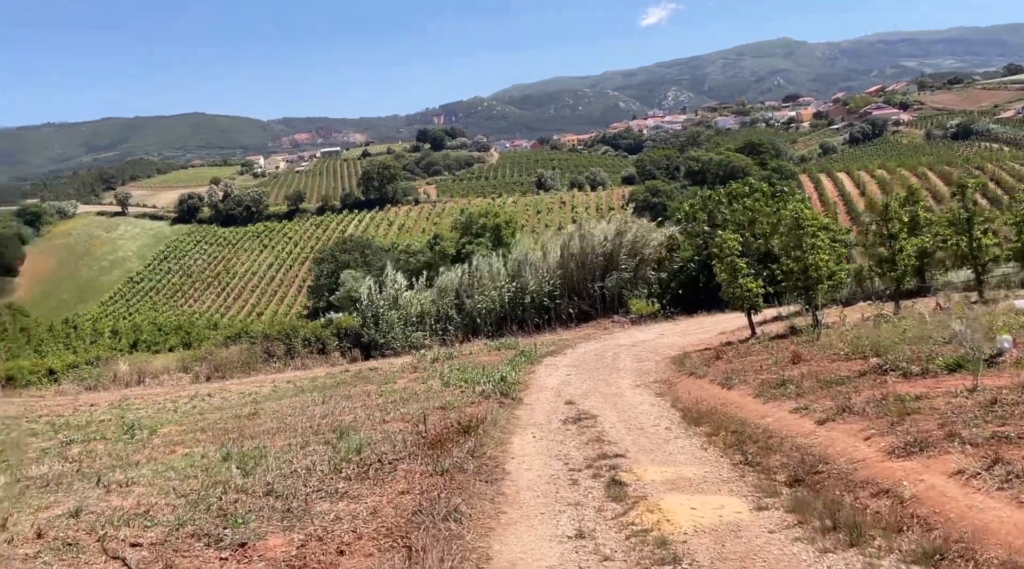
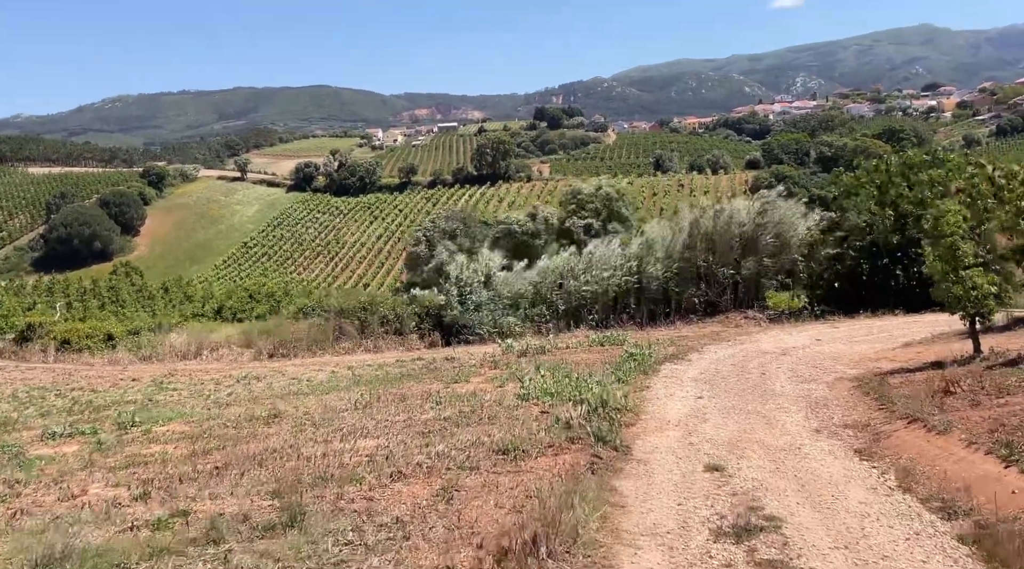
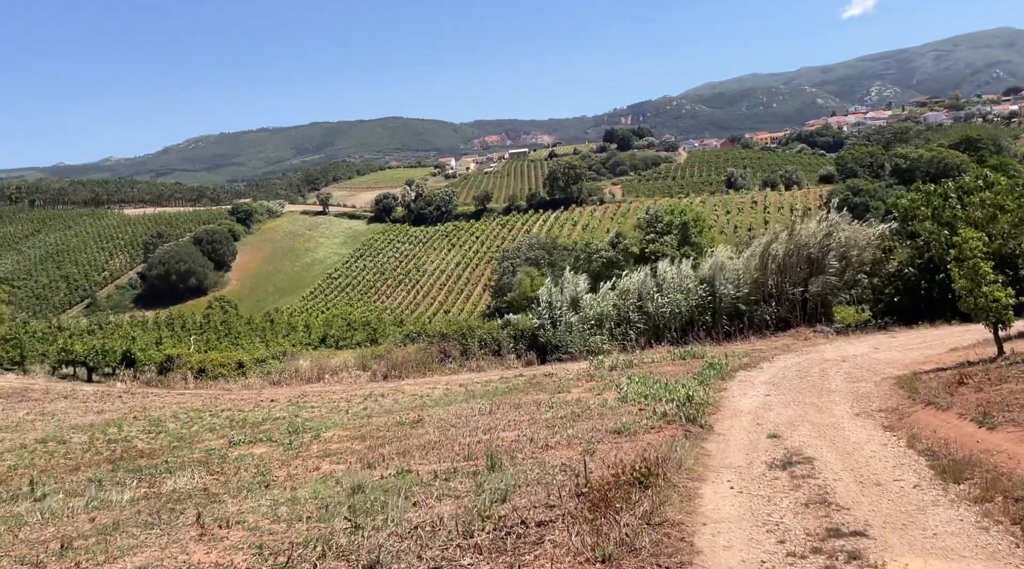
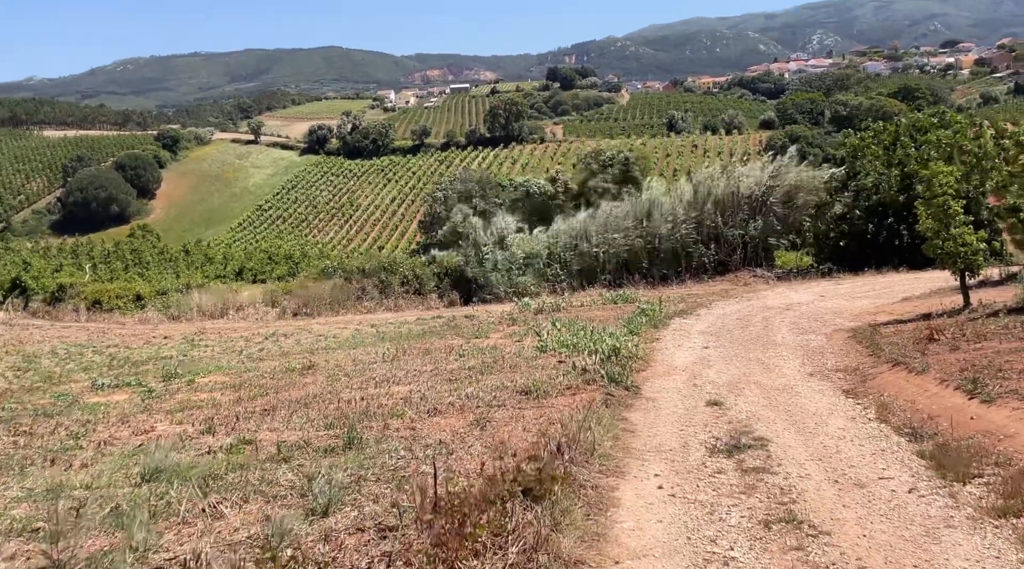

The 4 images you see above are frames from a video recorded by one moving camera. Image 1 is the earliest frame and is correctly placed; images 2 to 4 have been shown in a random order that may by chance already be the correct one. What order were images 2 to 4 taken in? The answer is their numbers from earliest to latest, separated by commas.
3, 4, 2
